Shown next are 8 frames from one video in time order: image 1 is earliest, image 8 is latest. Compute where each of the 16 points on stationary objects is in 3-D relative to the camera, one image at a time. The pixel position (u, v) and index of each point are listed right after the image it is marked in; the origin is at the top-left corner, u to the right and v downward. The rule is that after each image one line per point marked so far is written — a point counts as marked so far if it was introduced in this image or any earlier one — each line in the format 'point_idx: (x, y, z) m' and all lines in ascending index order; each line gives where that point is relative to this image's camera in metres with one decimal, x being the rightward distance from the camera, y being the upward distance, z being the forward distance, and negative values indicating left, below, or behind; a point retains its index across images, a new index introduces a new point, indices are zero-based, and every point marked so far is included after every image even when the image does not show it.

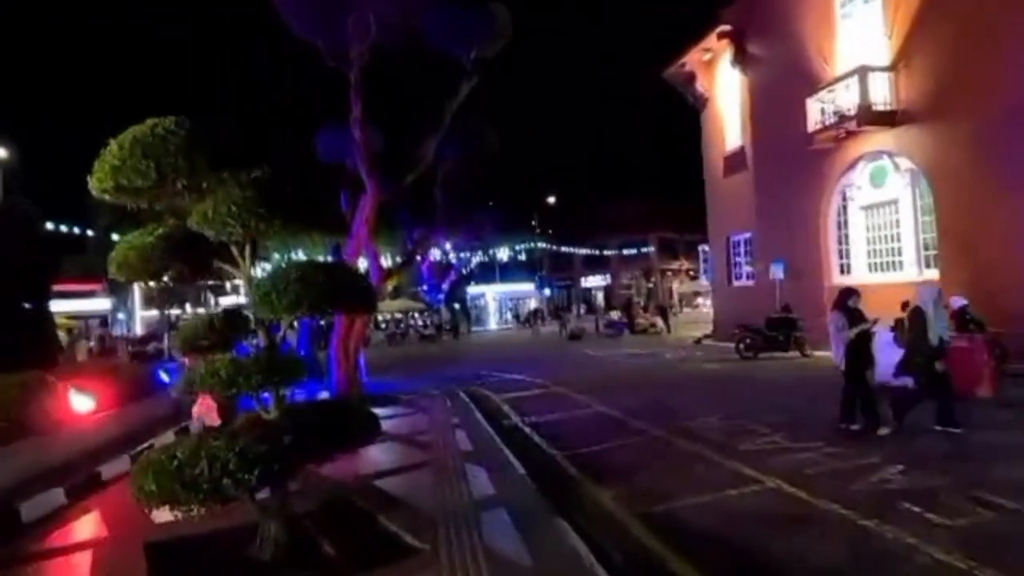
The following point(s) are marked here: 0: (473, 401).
0: (-1.3, -3.8, +19.3) m
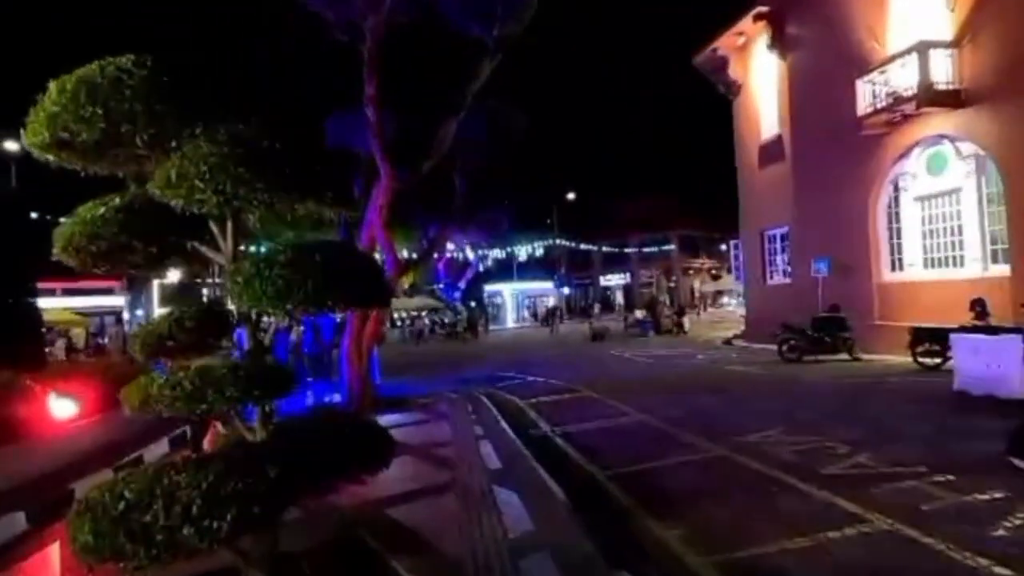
0: (-0.5, -3.6, +17.7) m
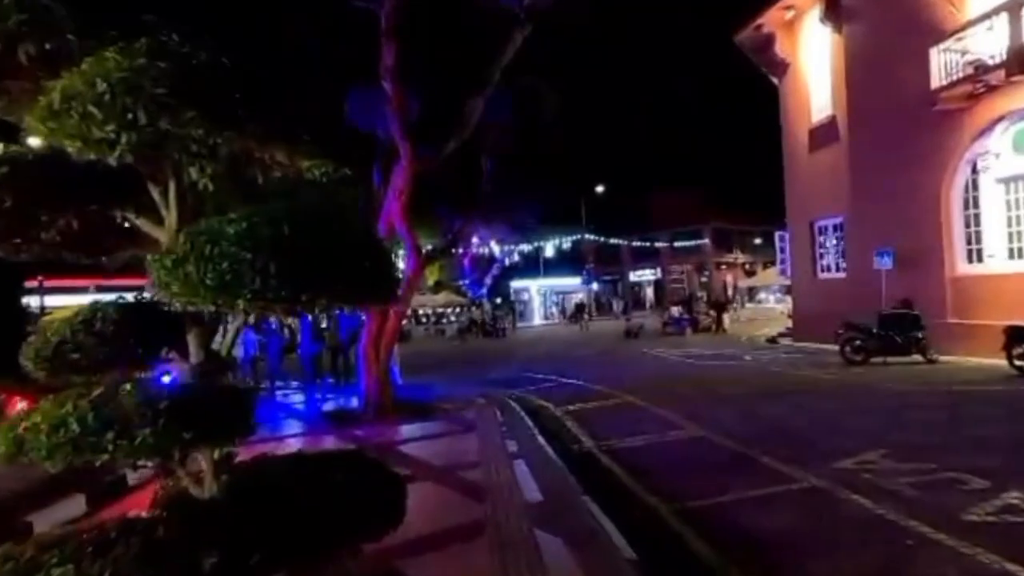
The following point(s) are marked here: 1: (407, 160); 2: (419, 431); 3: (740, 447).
0: (+0.5, -3.5, +15.9) m
1: (-2.9, +3.5, +15.5) m
2: (-2.2, -3.4, +13.7) m
3: (+4.3, -3.0, +10.9) m
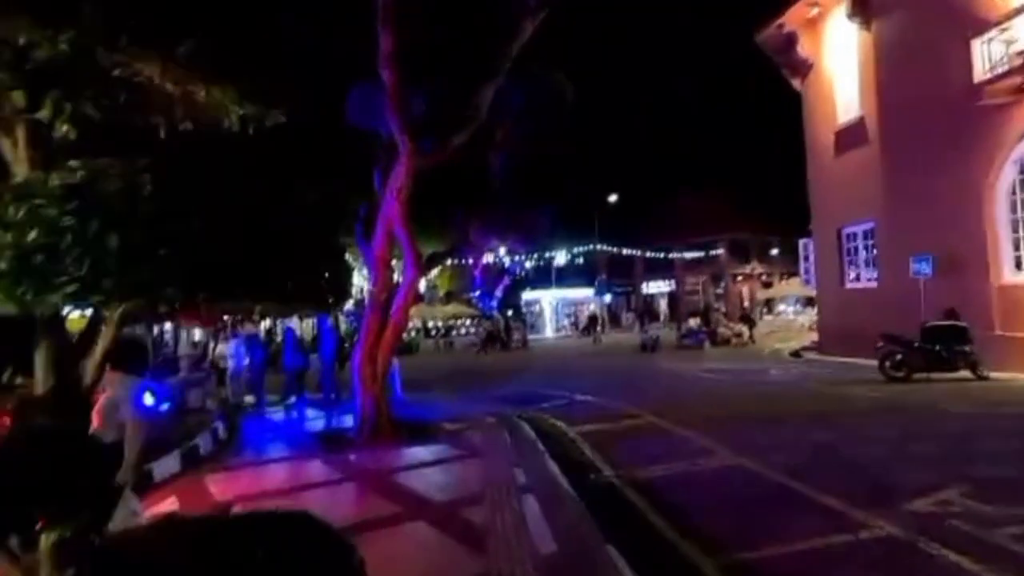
0: (+0.7, -3.7, +14.4) m
1: (-2.7, +3.2, +14.3) m
2: (-2.0, -3.6, +12.3) m
3: (+4.5, -3.1, +9.3) m
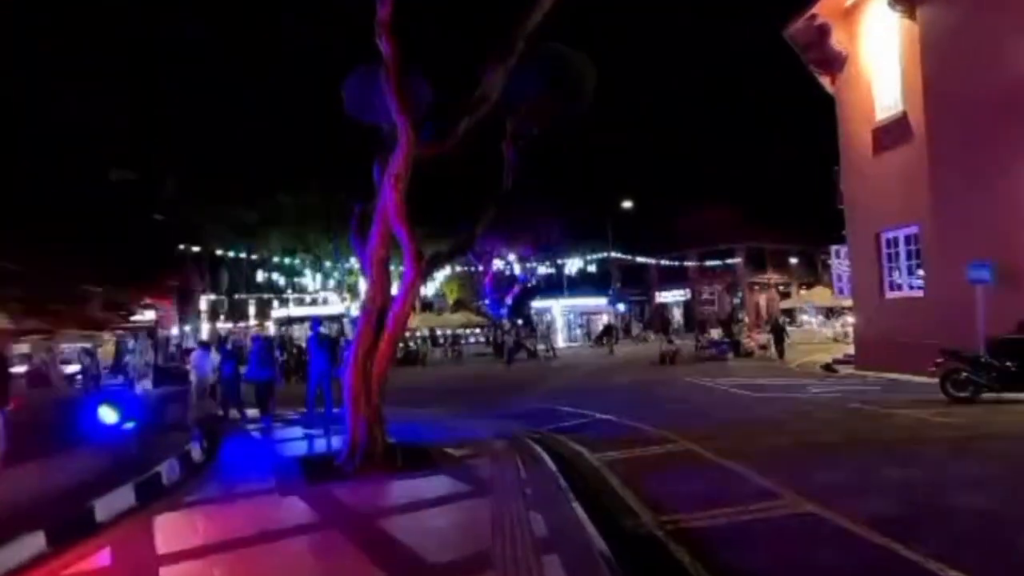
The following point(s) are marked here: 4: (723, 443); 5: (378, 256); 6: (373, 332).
0: (+1.0, -3.8, +12.4) m
1: (-2.3, +3.2, +12.4) m
2: (-1.7, -3.6, +10.3) m
3: (+4.7, -3.2, +7.3) m
4: (+5.1, -3.7, +13.8) m
5: (-3.0, +0.7, +12.7) m
6: (-3.0, -0.9, +12.5) m
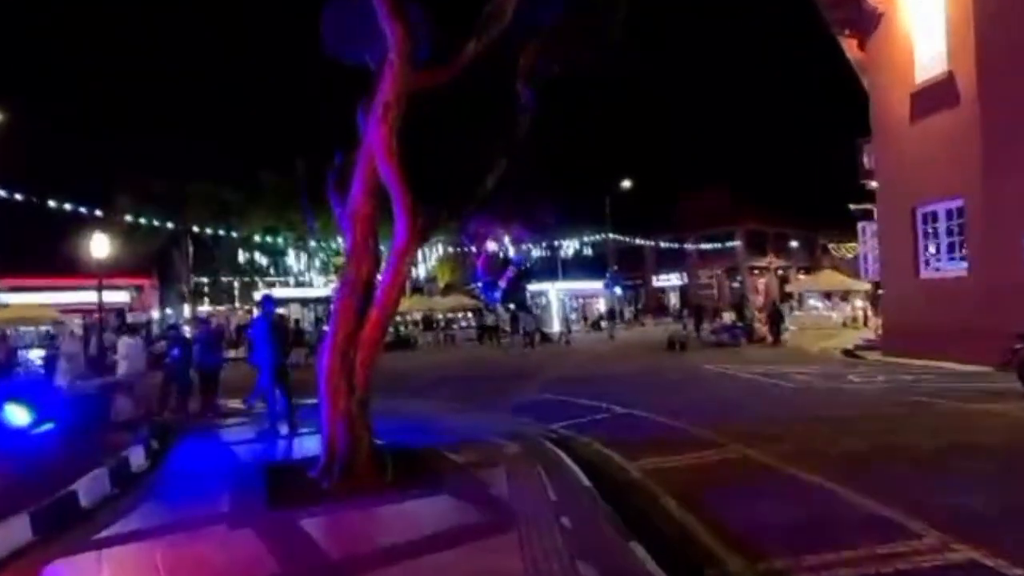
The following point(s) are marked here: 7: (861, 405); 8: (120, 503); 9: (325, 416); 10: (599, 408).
0: (+1.4, -3.2, +9.8) m
1: (-1.9, +3.7, +9.6) m
2: (-1.3, -3.1, +7.7) m
3: (+5.2, -2.7, +4.8) m
4: (+5.4, -3.1, +11.3) m
5: (-2.6, +1.3, +10.0) m
6: (-2.7, -0.3, +9.9) m
7: (+9.5, -3.1, +15.6) m
8: (-6.4, -3.5, +9.4) m
9: (-3.1, -2.1, +9.7) m
10: (+2.5, -3.6, +17.0) m
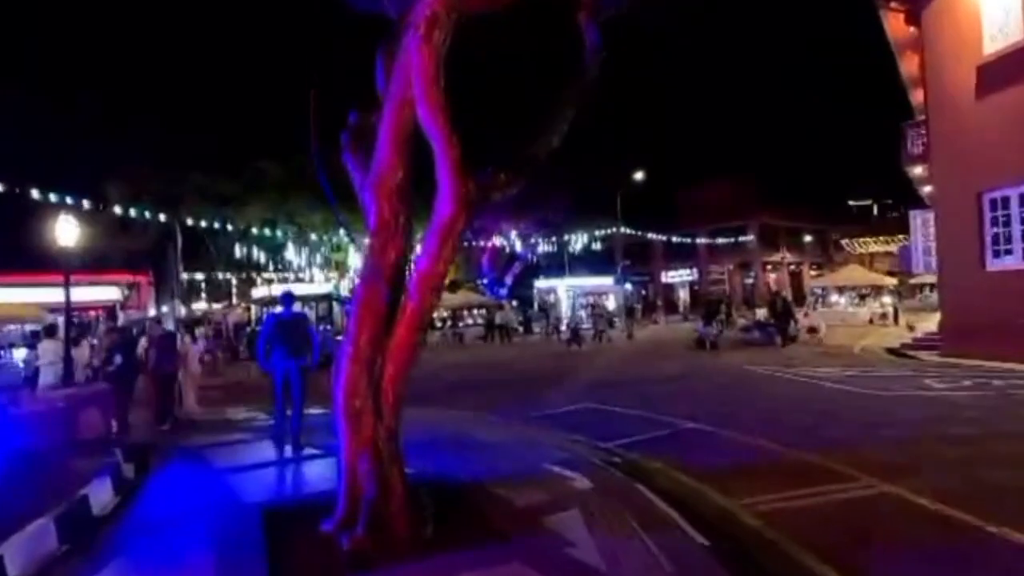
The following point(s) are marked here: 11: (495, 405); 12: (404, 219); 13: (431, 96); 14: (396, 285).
0: (+2.4, -3.1, +7.4) m
1: (-0.9, +3.9, +7.2) m
2: (-0.3, -3.0, +5.3) m
3: (+6.2, -2.6, +2.4) m
4: (+6.4, -2.9, +8.9) m
5: (-1.6, +1.5, +7.5) m
6: (-1.7, -0.2, +7.4) m
7: (+10.5, -2.9, +13.2) m
8: (-5.3, -3.4, +7.0) m
9: (-2.1, -2.0, +7.3) m
10: (+3.6, -3.4, +14.6) m
11: (-0.6, -3.7, +18.4) m
12: (-1.4, +0.9, +7.5) m
13: (-1.0, +2.4, +7.3) m
14: (-1.5, 0.0, +7.5) m
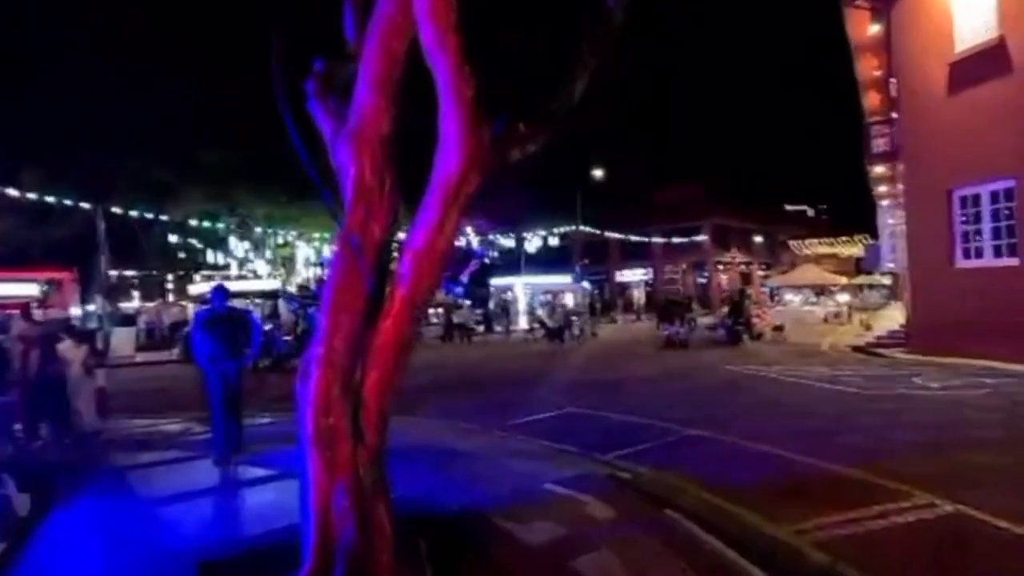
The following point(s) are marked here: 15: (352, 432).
0: (+2.6, -2.9, +6.0) m
1: (-0.7, +4.1, +5.5) m
2: (+0.1, -2.8, +3.7) m
3: (+6.8, -2.5, +1.3) m
4: (+6.5, -2.8, +7.8) m
5: (-1.4, +1.7, +5.8) m
6: (-1.4, 0.0, +5.7) m
7: (+10.1, -2.8, +12.4) m
8: (-5.1, -3.2, +5.0) m
9: (-1.9, -1.8, +5.5) m
10: (+3.1, -3.2, +13.3) m
11: (-1.3, -3.5, +16.7) m
12: (-1.2, +1.1, +5.8) m
13: (-0.8, +2.6, +5.6) m
14: (-1.3, +0.2, +5.7) m
15: (-1.5, -1.4, +5.6) m
